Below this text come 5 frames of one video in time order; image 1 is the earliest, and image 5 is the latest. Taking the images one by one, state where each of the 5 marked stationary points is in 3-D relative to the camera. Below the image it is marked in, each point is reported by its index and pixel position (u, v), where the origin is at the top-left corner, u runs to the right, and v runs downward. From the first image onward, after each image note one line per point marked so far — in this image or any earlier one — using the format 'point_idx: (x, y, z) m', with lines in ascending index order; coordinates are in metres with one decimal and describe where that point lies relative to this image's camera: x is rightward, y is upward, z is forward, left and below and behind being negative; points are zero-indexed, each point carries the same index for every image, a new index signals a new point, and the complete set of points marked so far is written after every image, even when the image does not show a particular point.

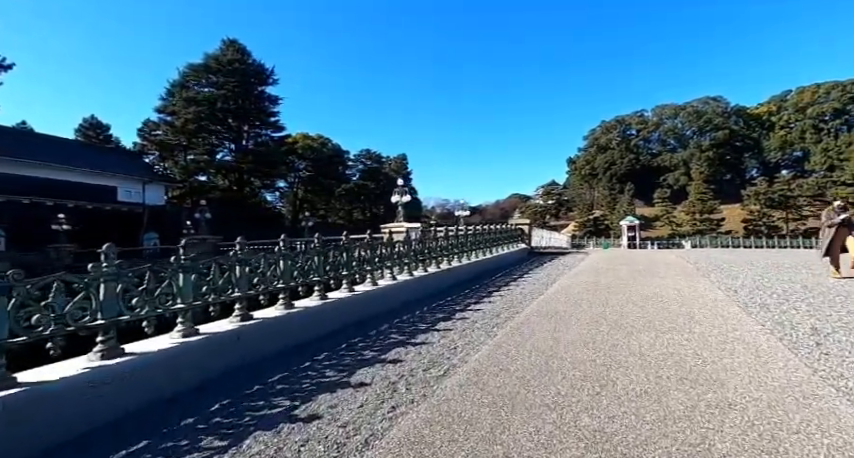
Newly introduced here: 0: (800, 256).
0: (+16.2, -1.5, +15.3) m
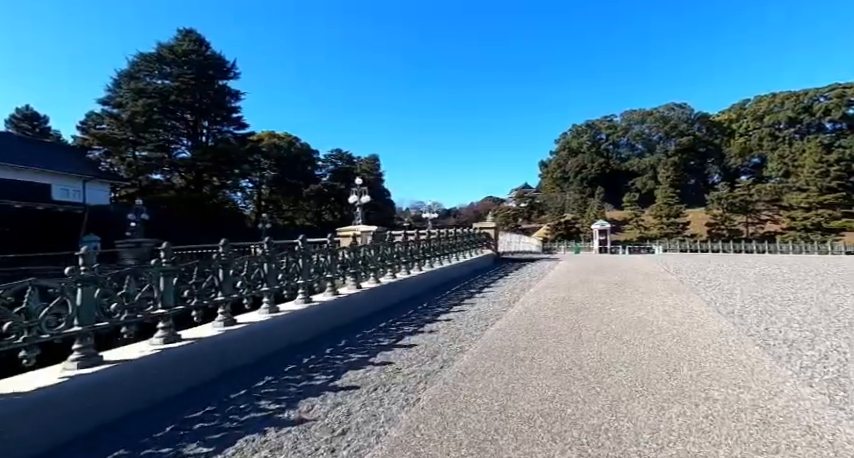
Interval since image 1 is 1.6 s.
0: (+14.9, -1.7, +15.7) m
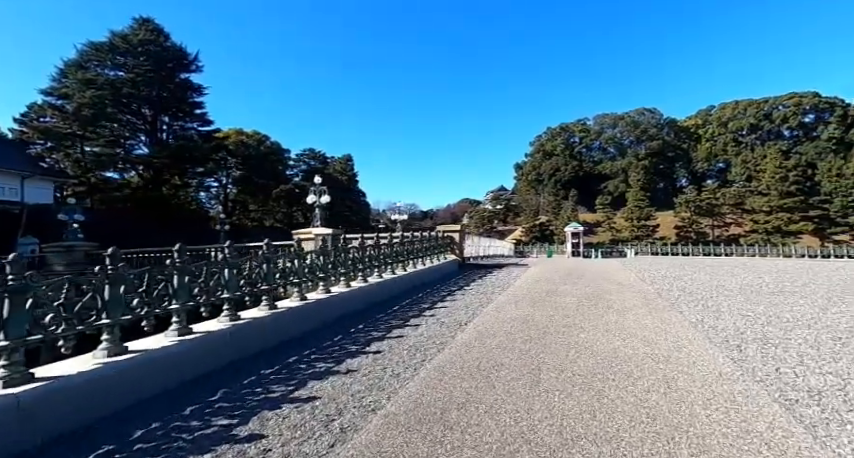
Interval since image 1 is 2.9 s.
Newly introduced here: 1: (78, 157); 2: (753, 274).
0: (+13.7, -1.8, +16.1) m
1: (-19.3, +4.0, +20.0) m
2: (+11.9, -1.7, +12.9) m
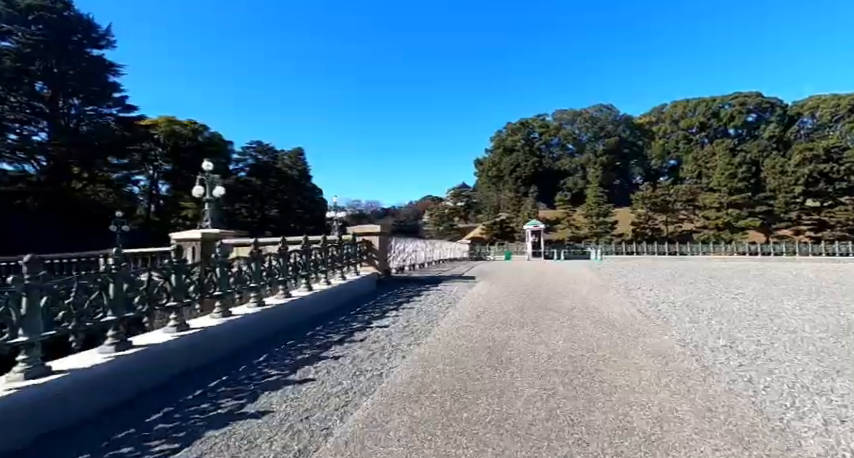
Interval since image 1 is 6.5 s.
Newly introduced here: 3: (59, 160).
0: (+11.7, -1.6, +16.0) m
1: (-21.6, +3.9, +16.6) m
2: (+10.2, -1.6, +12.7) m
3: (-18.3, +3.5, +18.1) m
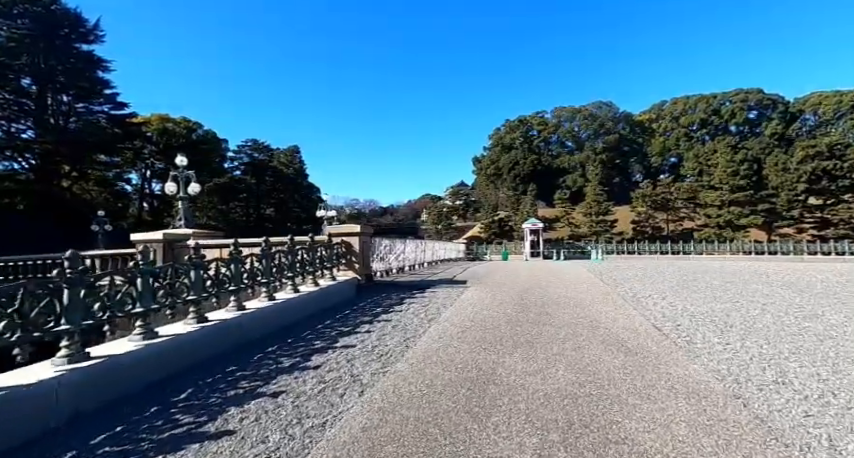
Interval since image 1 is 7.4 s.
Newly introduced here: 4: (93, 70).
0: (+11.5, -1.5, +15.7) m
1: (-21.8, +3.9, +16.2) m
2: (+10.0, -1.6, +12.4) m
3: (-18.5, +3.5, +17.8) m
4: (-17.9, +8.5, +19.4) m
